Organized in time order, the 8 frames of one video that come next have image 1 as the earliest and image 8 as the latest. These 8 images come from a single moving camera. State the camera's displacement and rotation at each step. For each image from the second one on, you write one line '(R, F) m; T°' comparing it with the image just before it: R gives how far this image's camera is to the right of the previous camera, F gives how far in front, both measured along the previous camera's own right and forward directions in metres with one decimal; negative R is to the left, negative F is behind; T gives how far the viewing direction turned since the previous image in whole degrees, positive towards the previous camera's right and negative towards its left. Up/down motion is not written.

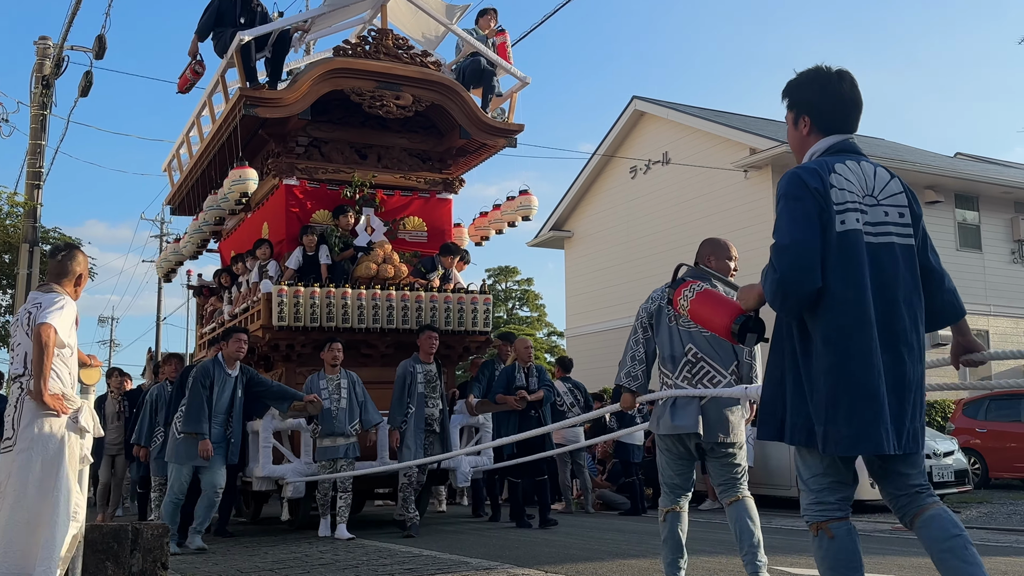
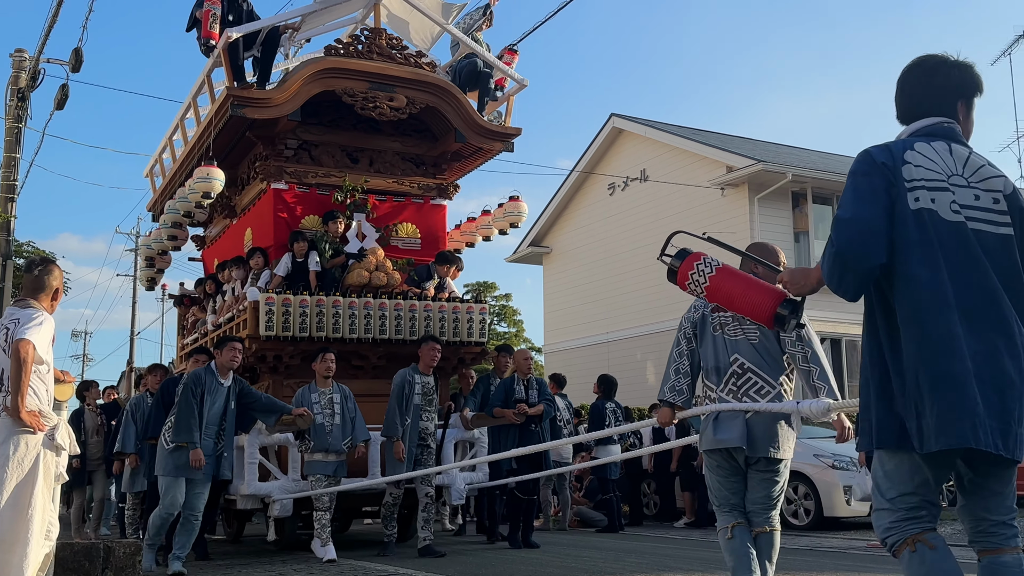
(-0.2, +0.4) m; +1°
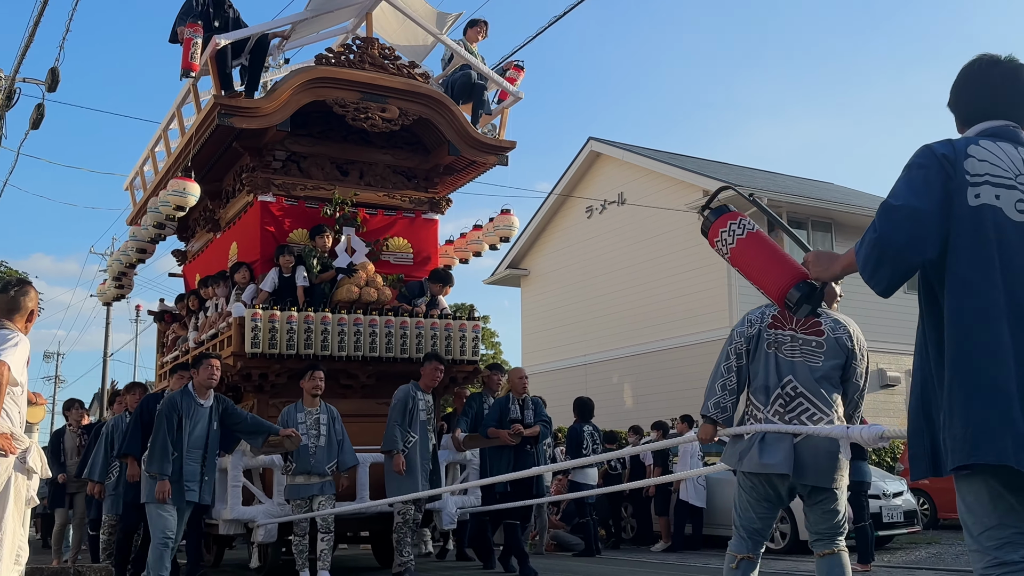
(-0.2, +0.3) m; +1°
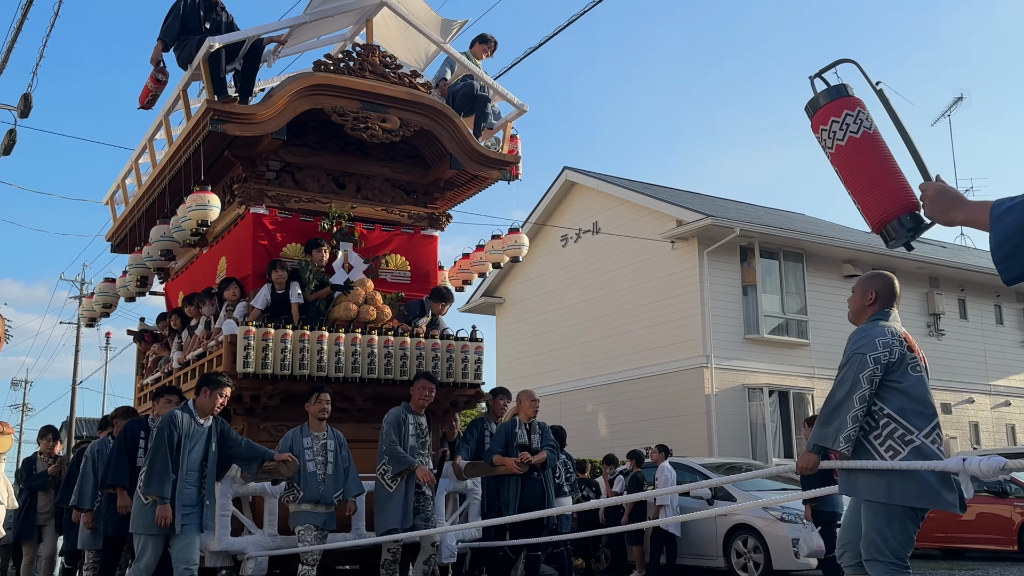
(-0.3, +0.4) m; +2°
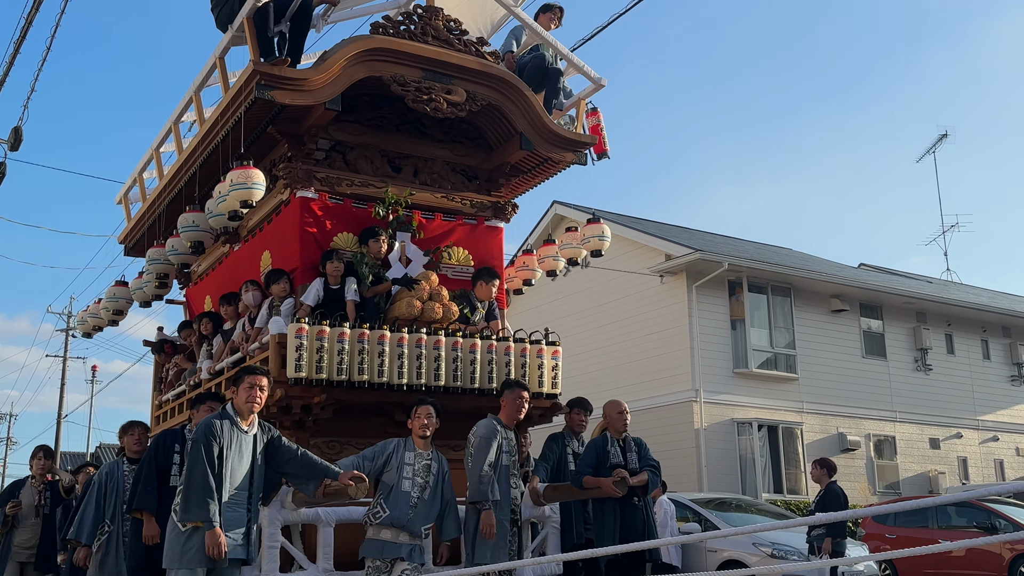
(-0.8, +1.2) m; +1°
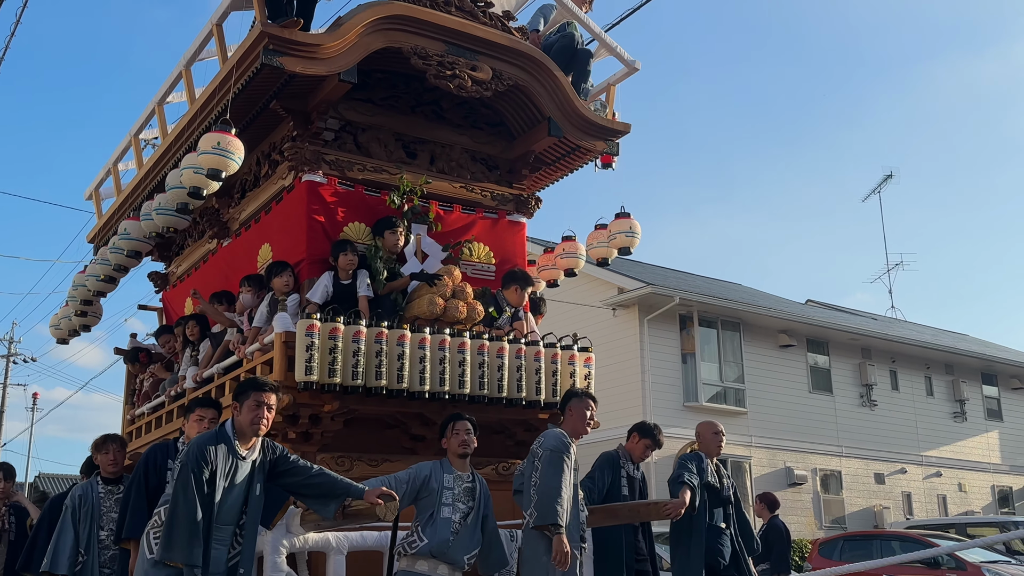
(-0.6, +0.8) m; +3°
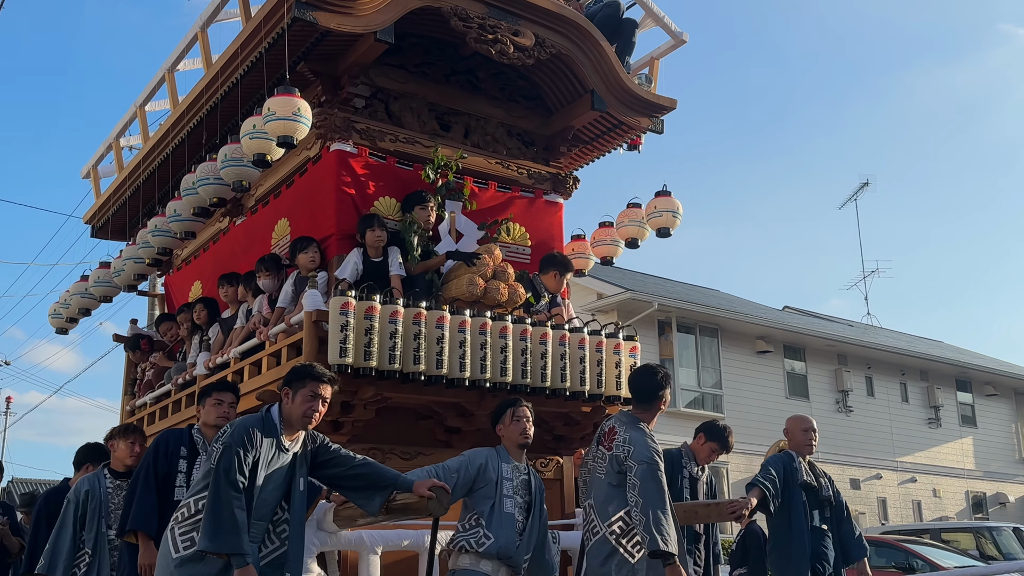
(-0.5, +0.5) m; +1°
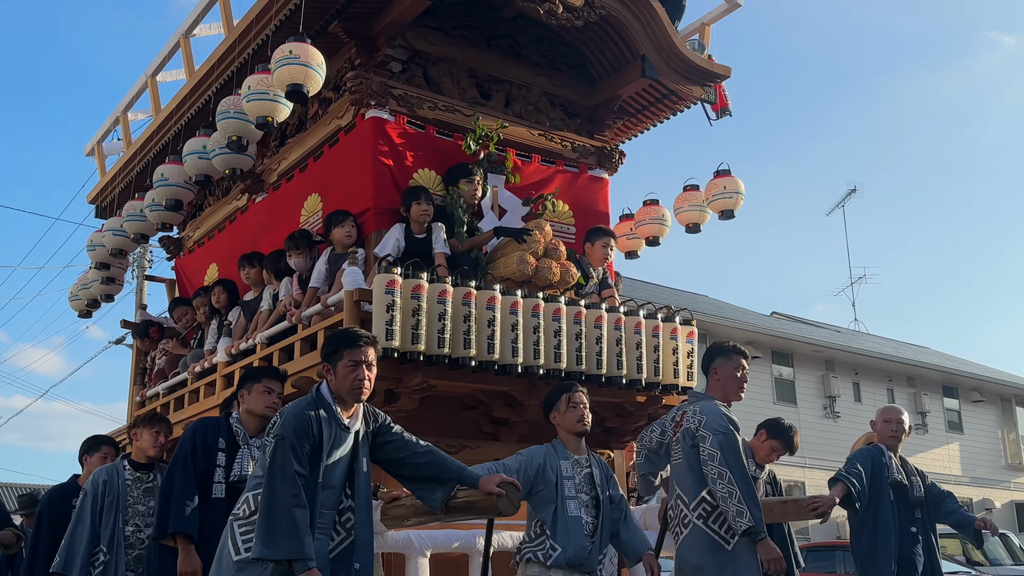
(-0.4, +0.5) m; +1°
